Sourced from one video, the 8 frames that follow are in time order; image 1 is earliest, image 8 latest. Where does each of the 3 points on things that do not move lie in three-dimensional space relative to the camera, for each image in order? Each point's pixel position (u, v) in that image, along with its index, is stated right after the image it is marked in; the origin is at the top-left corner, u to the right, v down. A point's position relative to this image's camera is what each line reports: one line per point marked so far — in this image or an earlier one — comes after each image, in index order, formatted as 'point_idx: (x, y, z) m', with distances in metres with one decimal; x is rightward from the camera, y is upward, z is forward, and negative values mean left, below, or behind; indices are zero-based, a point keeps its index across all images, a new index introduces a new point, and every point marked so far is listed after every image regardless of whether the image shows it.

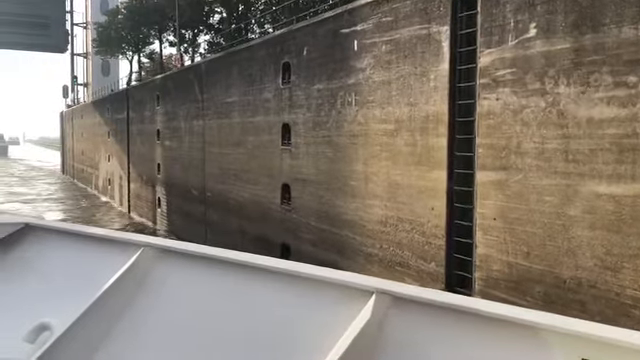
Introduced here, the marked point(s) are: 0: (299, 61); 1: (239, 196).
0: (-0.3, +1.5, +7.5) m
1: (-1.3, -0.3, +9.6) m
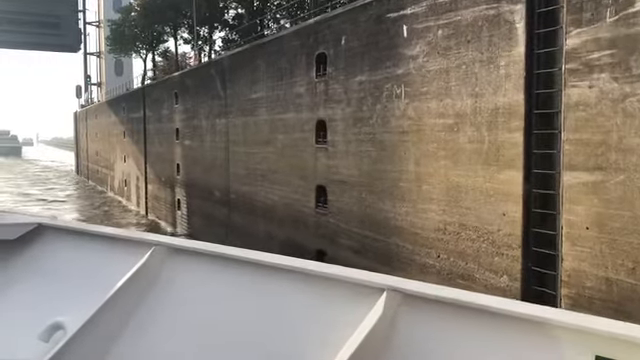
0: (+0.2, +1.5, +6.8) m
1: (-0.8, -0.3, +8.9) m
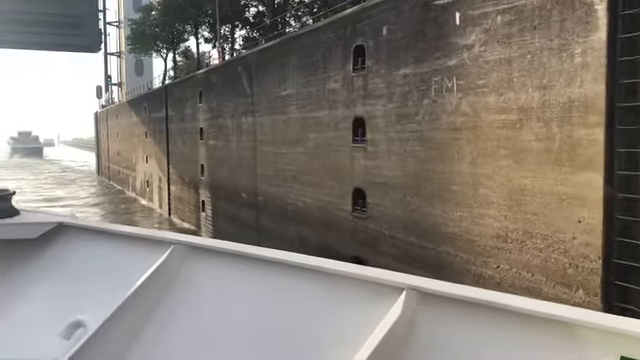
0: (+0.6, +1.5, +6.4) m
1: (-0.3, -0.3, +8.5) m
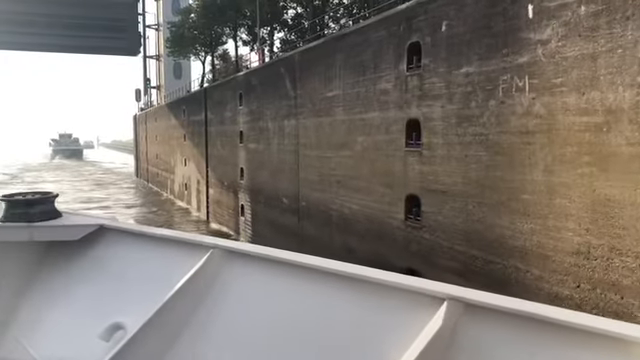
0: (+1.2, +1.4, +5.9) m
1: (+0.3, -0.4, +8.1) m
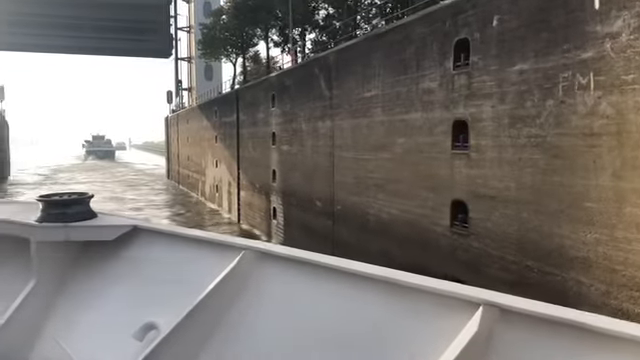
0: (+1.6, +1.4, +5.6) m
1: (+0.8, -0.4, +7.8) m
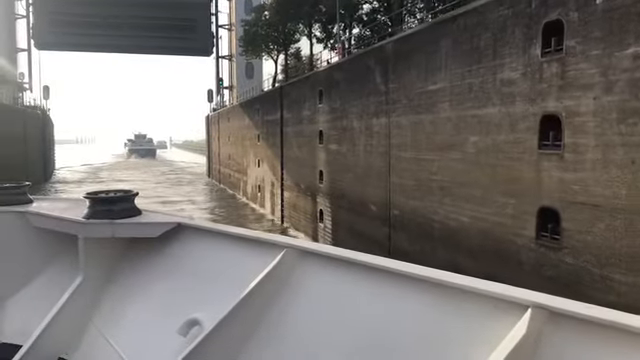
0: (+2.2, +1.3, +4.7) m
1: (+1.6, -0.5, +7.0) m
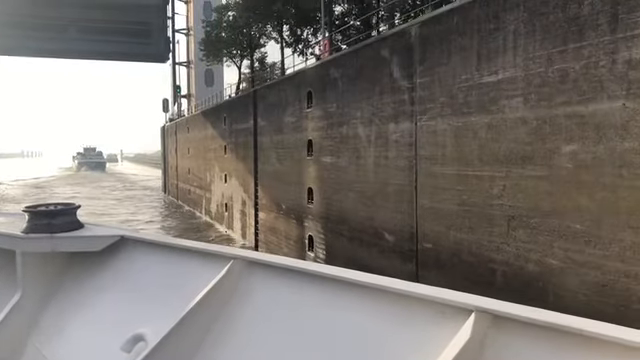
0: (+2.5, +1.2, +2.8) m
1: (+1.8, -0.7, +5.0) m
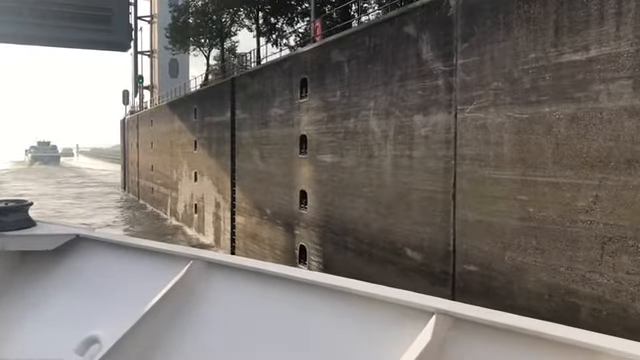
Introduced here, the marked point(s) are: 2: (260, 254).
0: (+2.9, +1.1, +1.6) m
1: (+2.0, -0.7, +3.7) m
2: (-1.0, -1.3, +10.3) m
